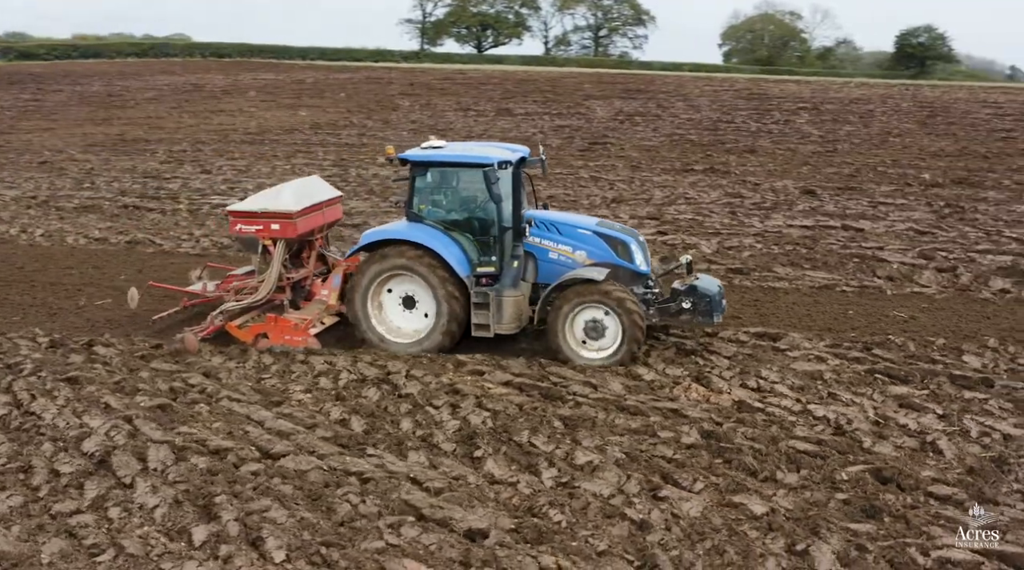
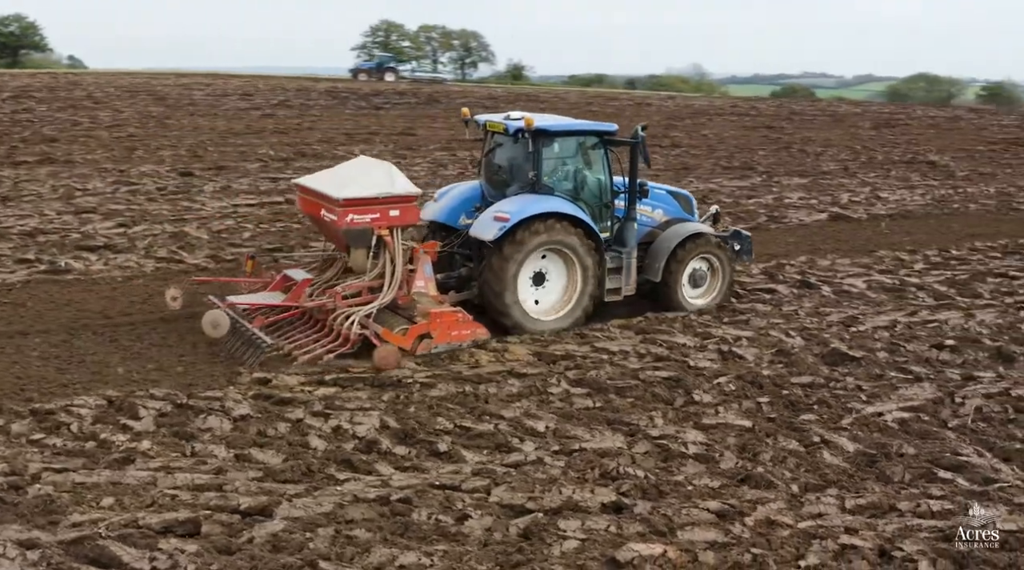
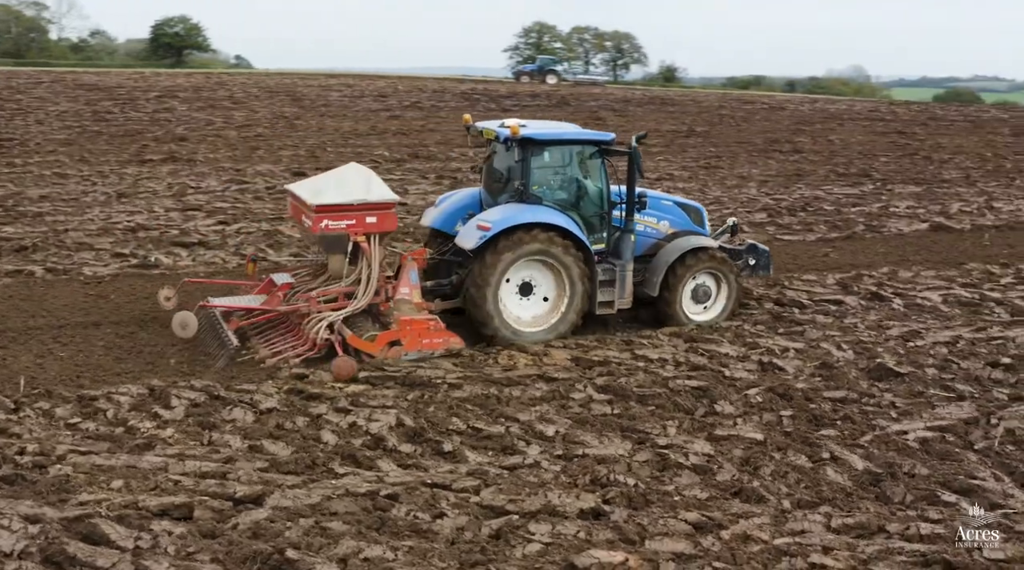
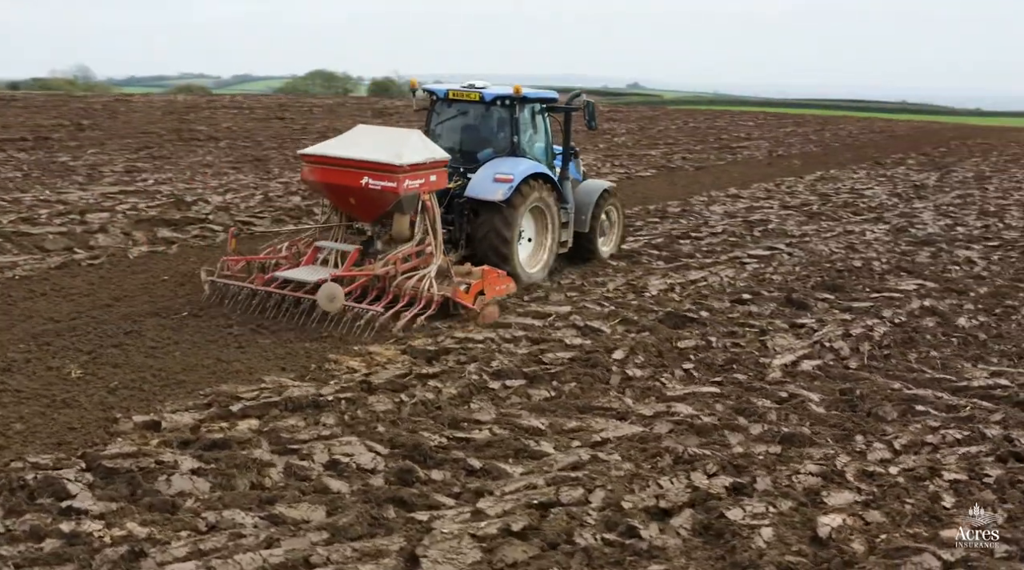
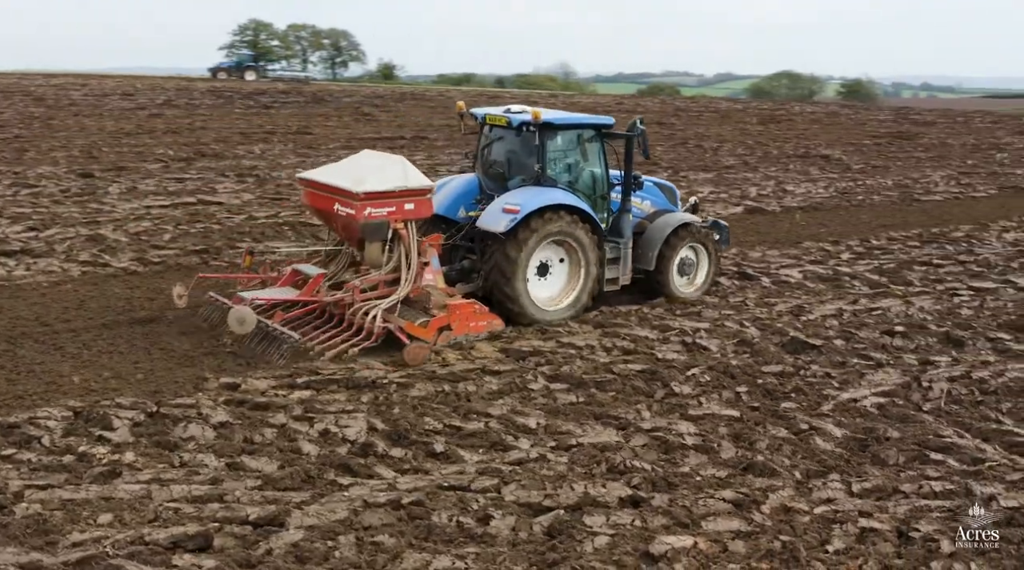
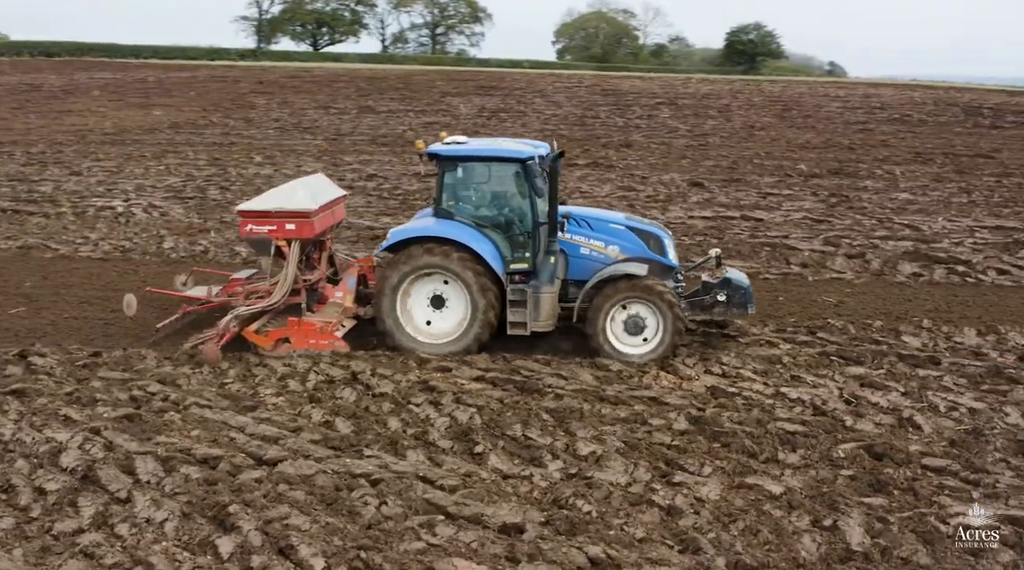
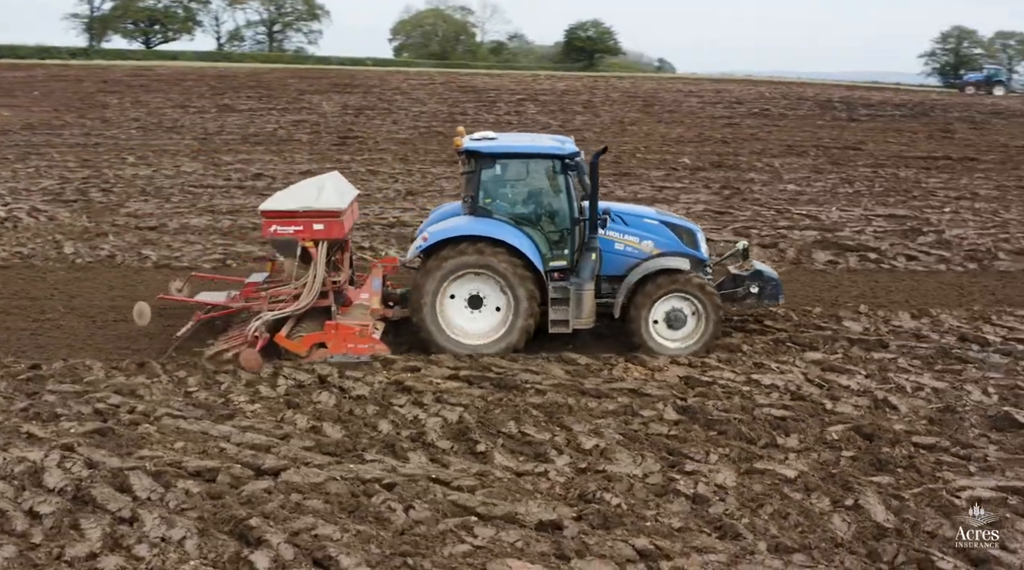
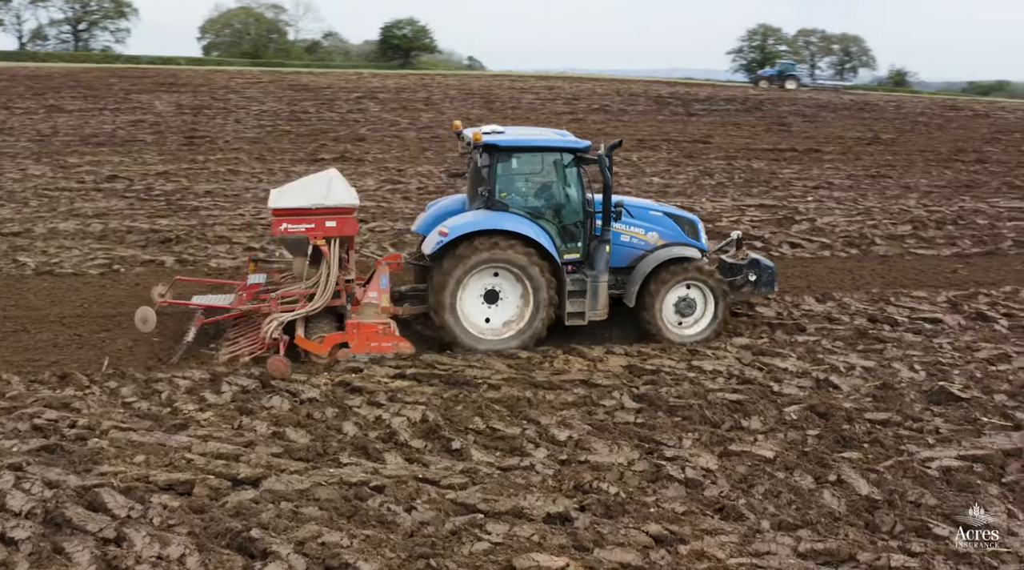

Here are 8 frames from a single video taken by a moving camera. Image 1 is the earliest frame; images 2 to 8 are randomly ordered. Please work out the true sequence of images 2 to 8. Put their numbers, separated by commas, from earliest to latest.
6, 7, 8, 3, 2, 5, 4
